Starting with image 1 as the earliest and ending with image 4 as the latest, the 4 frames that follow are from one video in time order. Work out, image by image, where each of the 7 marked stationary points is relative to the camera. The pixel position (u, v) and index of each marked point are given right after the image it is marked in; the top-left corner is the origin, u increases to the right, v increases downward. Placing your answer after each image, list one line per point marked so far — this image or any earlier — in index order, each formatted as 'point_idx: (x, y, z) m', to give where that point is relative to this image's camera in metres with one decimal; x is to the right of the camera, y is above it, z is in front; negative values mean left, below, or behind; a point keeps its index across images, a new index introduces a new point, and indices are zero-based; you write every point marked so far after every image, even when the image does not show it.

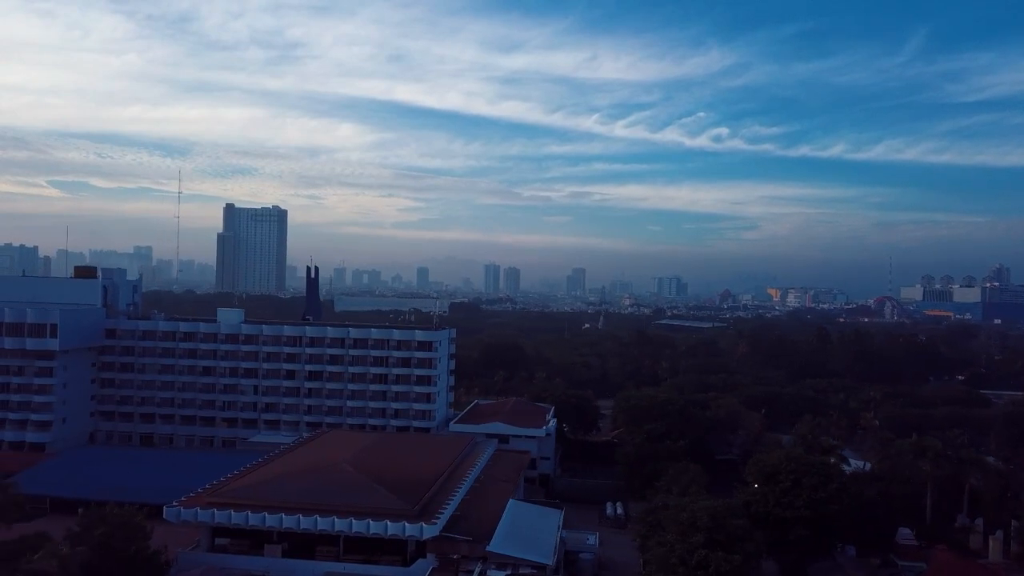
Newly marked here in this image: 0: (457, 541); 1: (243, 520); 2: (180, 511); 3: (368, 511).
0: (-1.3, -6.2, +18.4) m
1: (-6.8, -5.9, +18.9) m
2: (-8.4, -5.7, +18.9) m
3: (-3.7, -5.7, +19.2) m
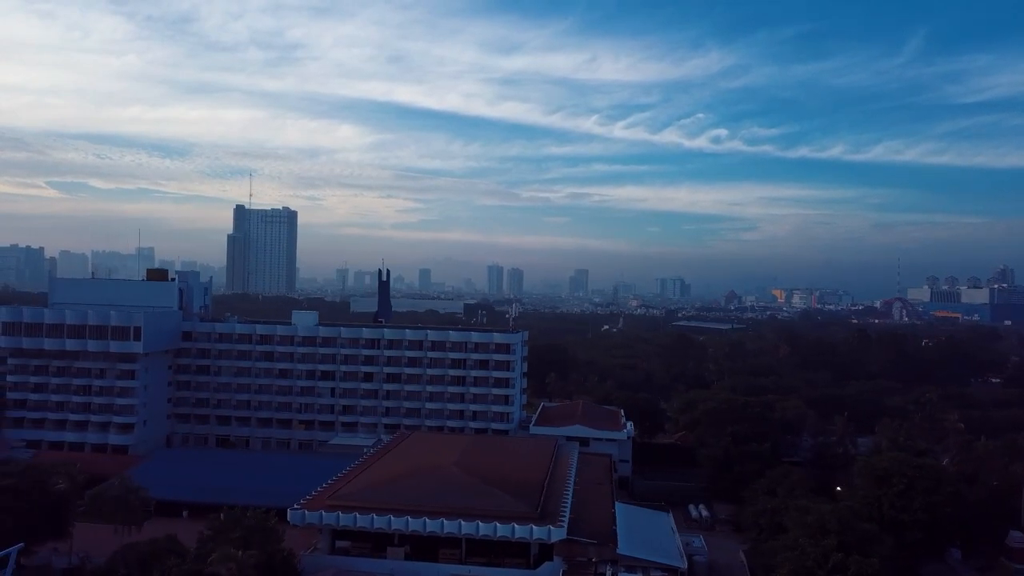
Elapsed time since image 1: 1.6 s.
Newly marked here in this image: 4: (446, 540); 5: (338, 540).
0: (+1.8, -6.3, +18.5) m
1: (-3.7, -6.0, +19.0) m
2: (-5.3, -5.7, +19.0) m
3: (-0.6, -5.8, +19.3) m
4: (-1.7, -6.5, +19.2) m
5: (-4.6, -6.6, +19.5) m
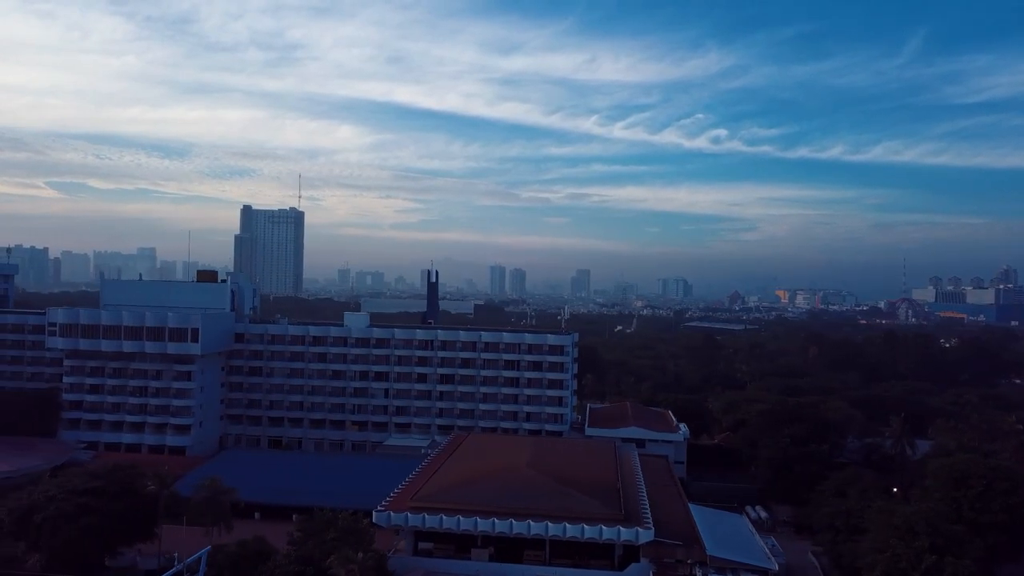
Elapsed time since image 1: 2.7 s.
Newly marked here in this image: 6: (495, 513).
0: (+4.0, -6.4, +18.5) m
1: (-1.5, -6.0, +19.0) m
2: (-3.1, -5.8, +19.1) m
3: (+1.6, -5.9, +19.3) m
4: (+0.5, -6.5, +19.2) m
5: (-2.4, -6.6, +19.6) m
6: (-0.5, -5.9, +19.5) m
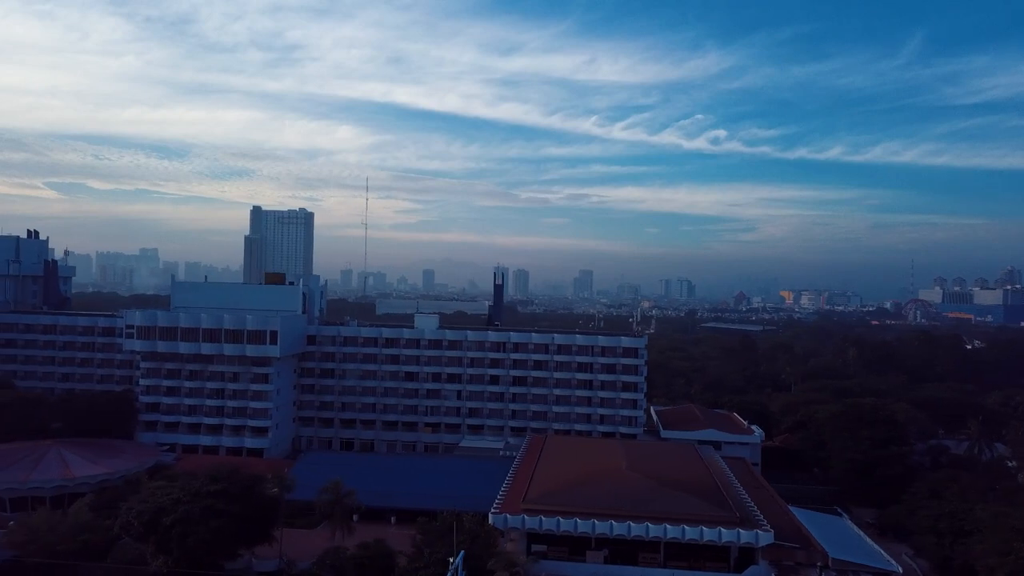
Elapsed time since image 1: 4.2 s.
0: (+6.9, -6.5, +18.6) m
1: (+1.5, -6.1, +19.1) m
2: (-0.2, -5.9, +19.1) m
3: (+4.5, -6.0, +19.4) m
4: (+3.4, -6.6, +19.3) m
5: (+0.6, -6.7, +19.6) m
6: (+2.5, -6.0, +19.6) m
